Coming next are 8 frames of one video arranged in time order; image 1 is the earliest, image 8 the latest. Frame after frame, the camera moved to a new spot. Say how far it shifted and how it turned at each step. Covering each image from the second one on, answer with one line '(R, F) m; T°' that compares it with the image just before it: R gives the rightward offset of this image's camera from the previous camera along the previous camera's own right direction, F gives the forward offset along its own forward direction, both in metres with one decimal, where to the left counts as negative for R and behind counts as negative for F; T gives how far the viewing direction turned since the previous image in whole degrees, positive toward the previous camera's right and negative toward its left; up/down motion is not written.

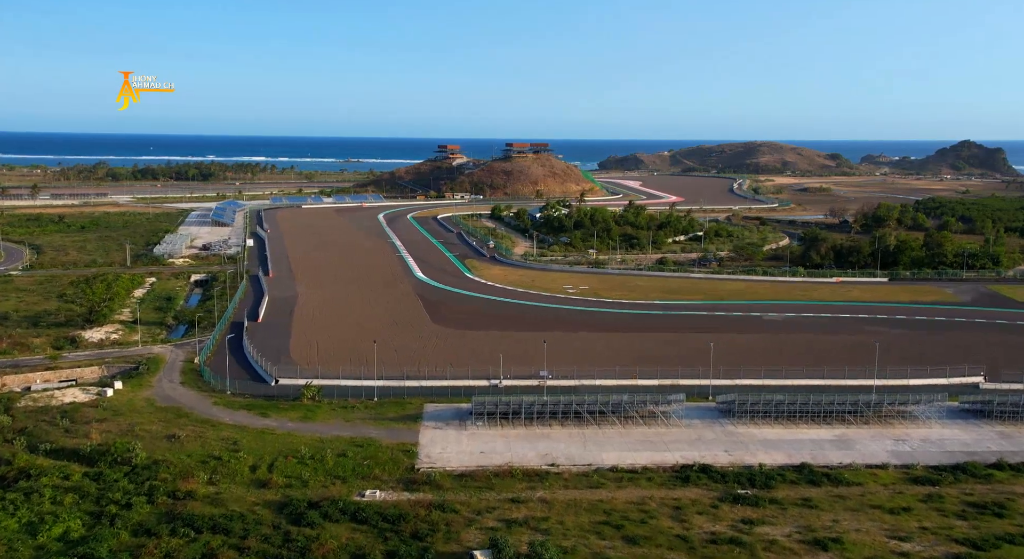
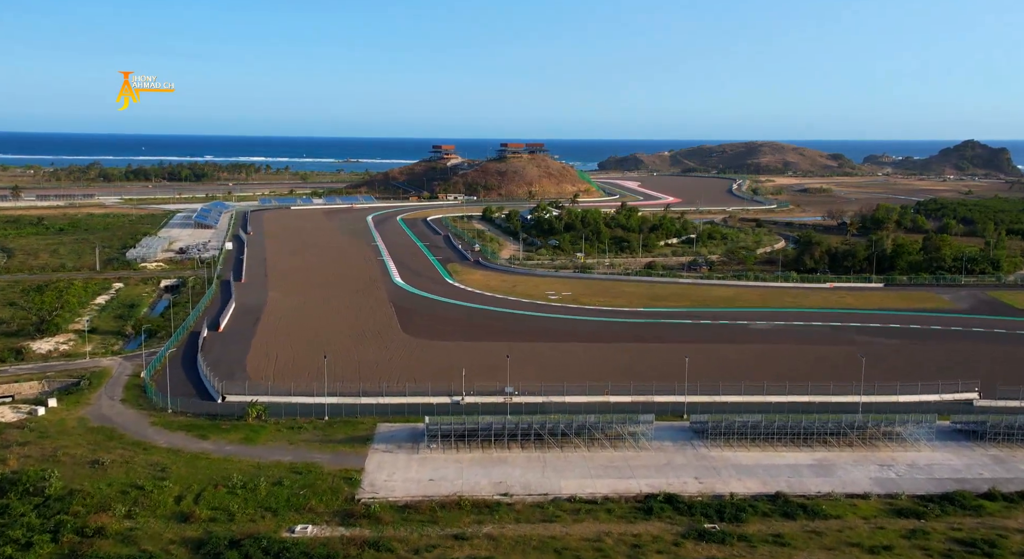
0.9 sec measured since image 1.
(+1.2, +1.7) m; 0°
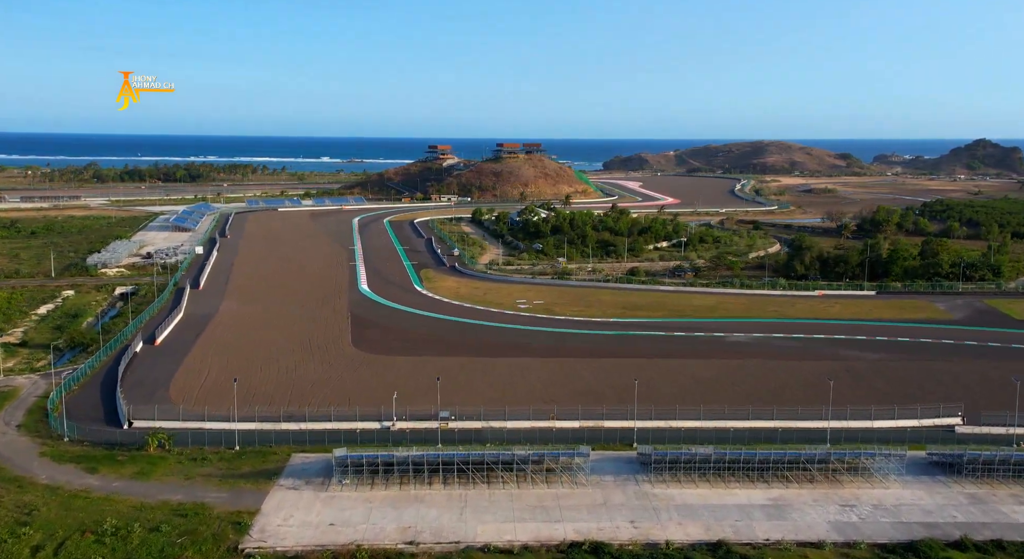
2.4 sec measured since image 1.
(+2.1, +2.4) m; -1°
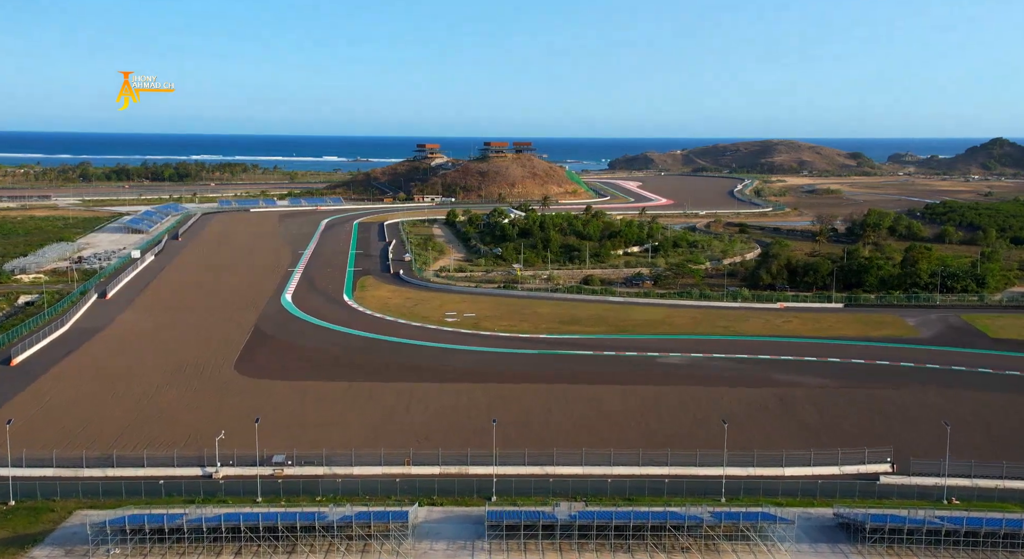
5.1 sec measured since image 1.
(+4.2, +3.8) m; -1°
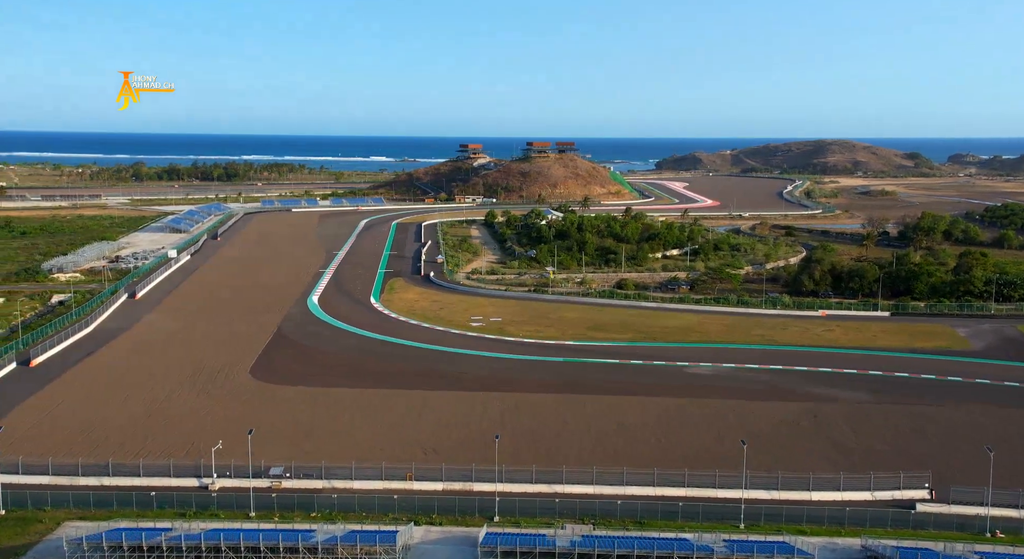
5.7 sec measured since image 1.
(+1.0, +1.1) m; -3°
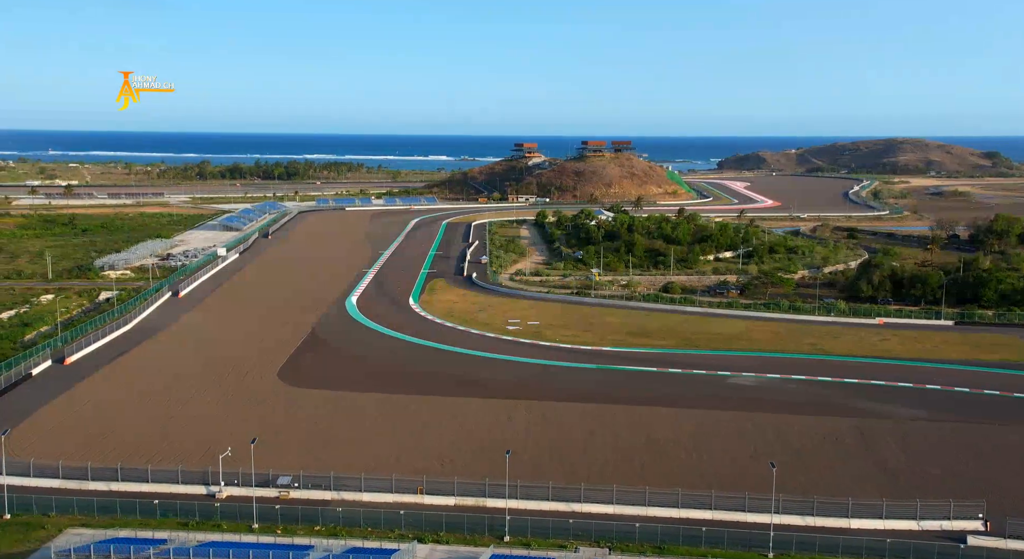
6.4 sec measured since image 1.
(+1.0, +1.1) m; -4°
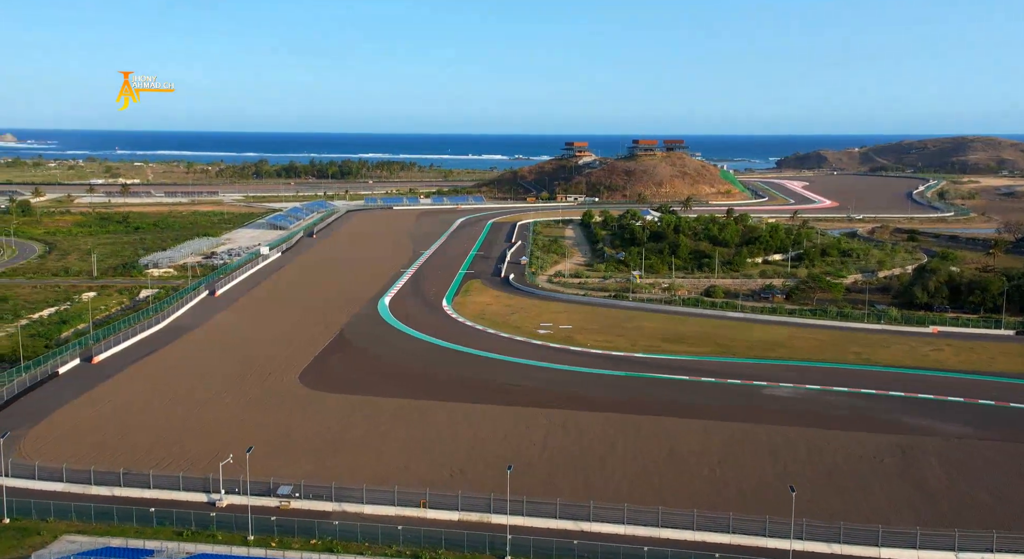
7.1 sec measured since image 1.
(+1.0, +0.9) m; -4°
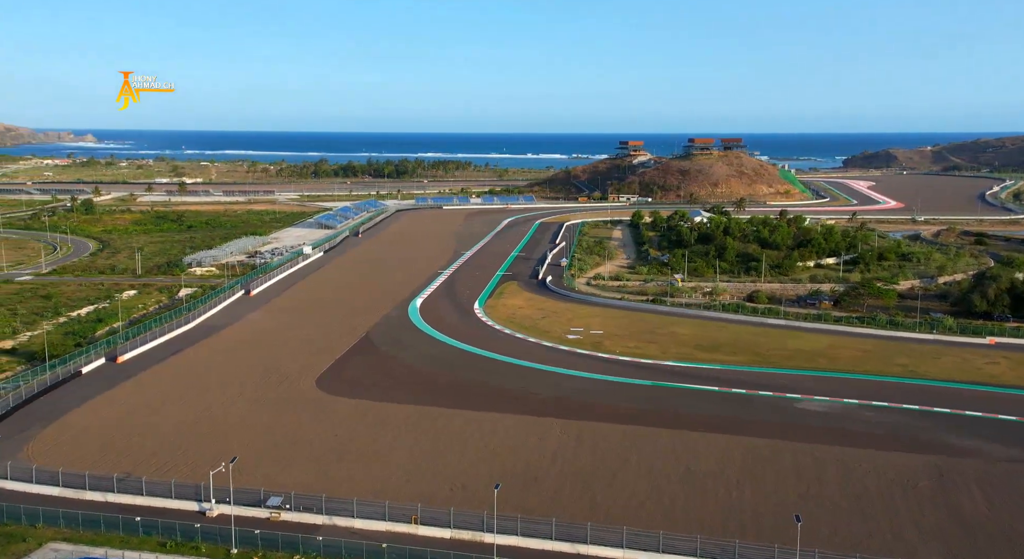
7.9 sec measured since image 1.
(+1.3, +1.0) m; -4°
